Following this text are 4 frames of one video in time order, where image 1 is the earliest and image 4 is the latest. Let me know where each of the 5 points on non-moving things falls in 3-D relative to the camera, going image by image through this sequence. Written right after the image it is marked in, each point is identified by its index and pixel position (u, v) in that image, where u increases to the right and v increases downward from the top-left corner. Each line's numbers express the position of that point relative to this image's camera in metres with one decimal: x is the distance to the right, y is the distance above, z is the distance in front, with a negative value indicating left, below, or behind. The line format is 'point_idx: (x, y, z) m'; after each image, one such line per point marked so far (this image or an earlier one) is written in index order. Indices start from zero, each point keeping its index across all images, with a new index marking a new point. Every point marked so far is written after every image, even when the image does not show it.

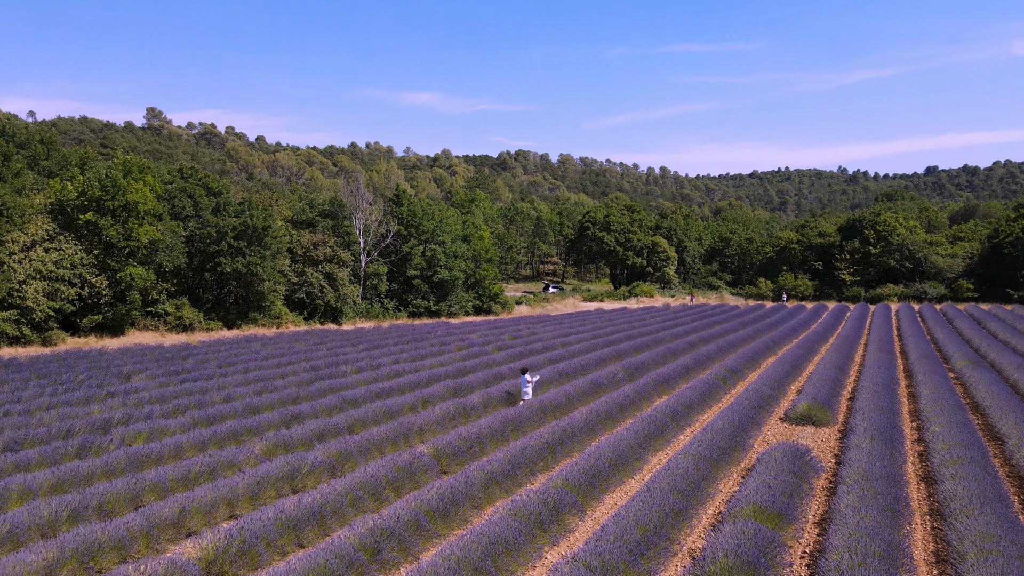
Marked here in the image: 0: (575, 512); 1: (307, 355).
0: (+0.5, -1.8, +6.0) m
1: (-3.9, -1.3, +14.0) m
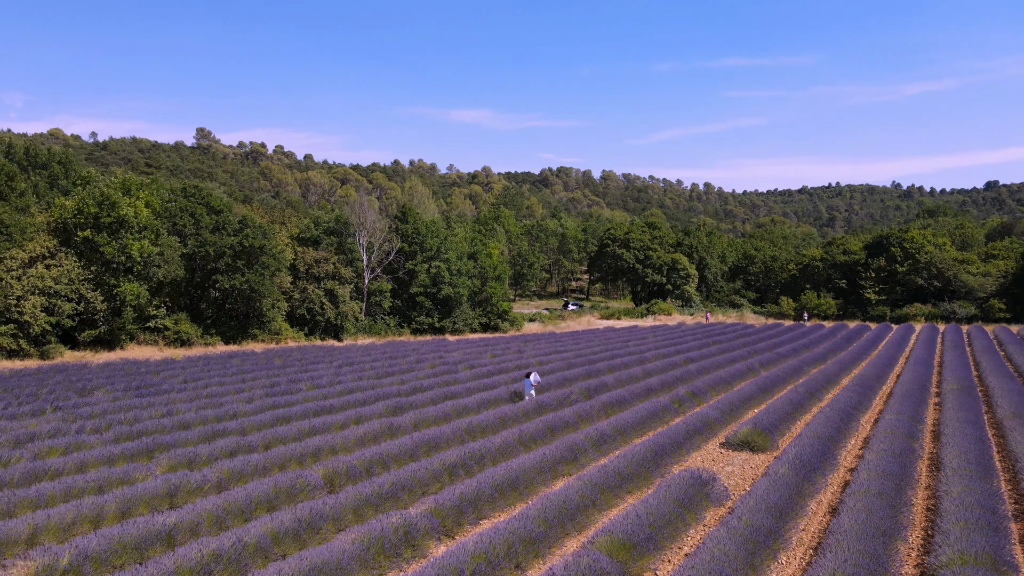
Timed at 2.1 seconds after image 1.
0: (-0.7, -2.0, +5.9) m
1: (-4.6, -1.6, +14.2) m
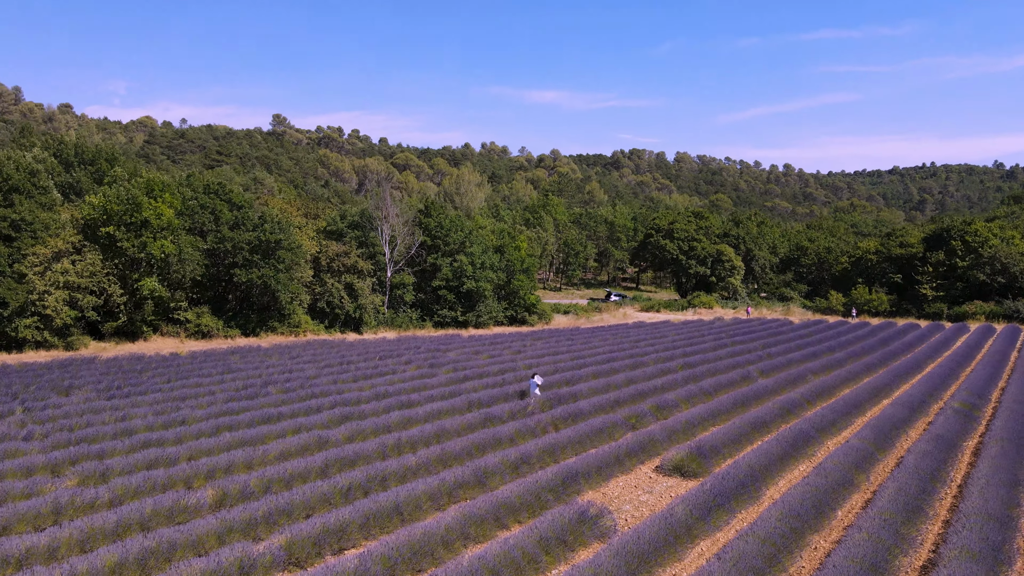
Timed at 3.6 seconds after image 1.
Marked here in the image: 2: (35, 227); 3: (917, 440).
0: (-1.9, -2.3, +6.0) m
1: (-5.0, -1.7, +14.6) m
2: (-12.5, +1.6, +19.2) m
3: (+6.0, -2.3, +10.8) m
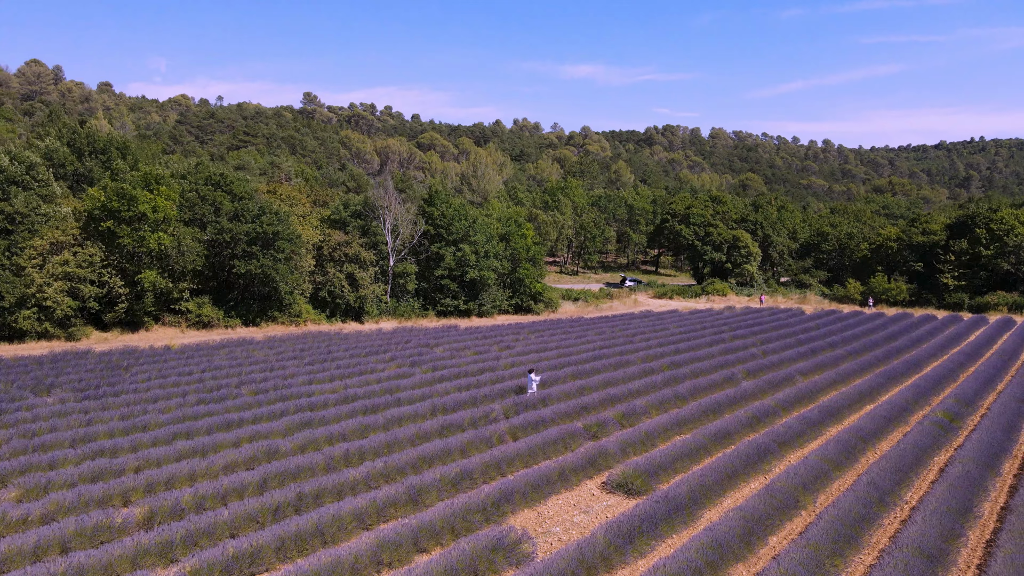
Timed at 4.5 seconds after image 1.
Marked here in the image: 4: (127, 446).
0: (-2.8, -2.6, +6.1) m
1: (-5.5, -1.6, +14.8) m
2: (-12.8, +1.8, +19.7) m
3: (+5.4, -2.4, +10.6) m
4: (-5.1, -2.1, +9.6) m
